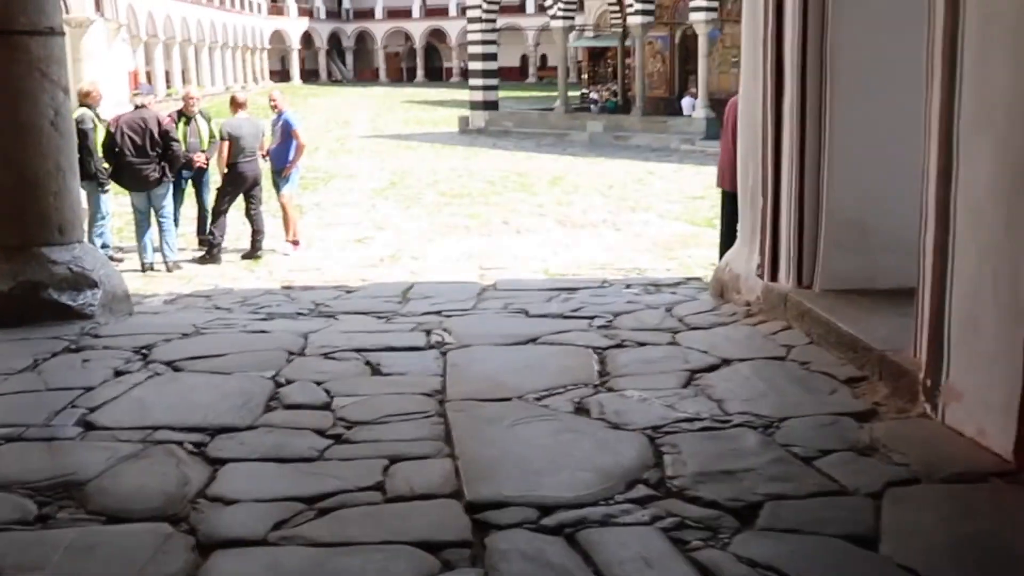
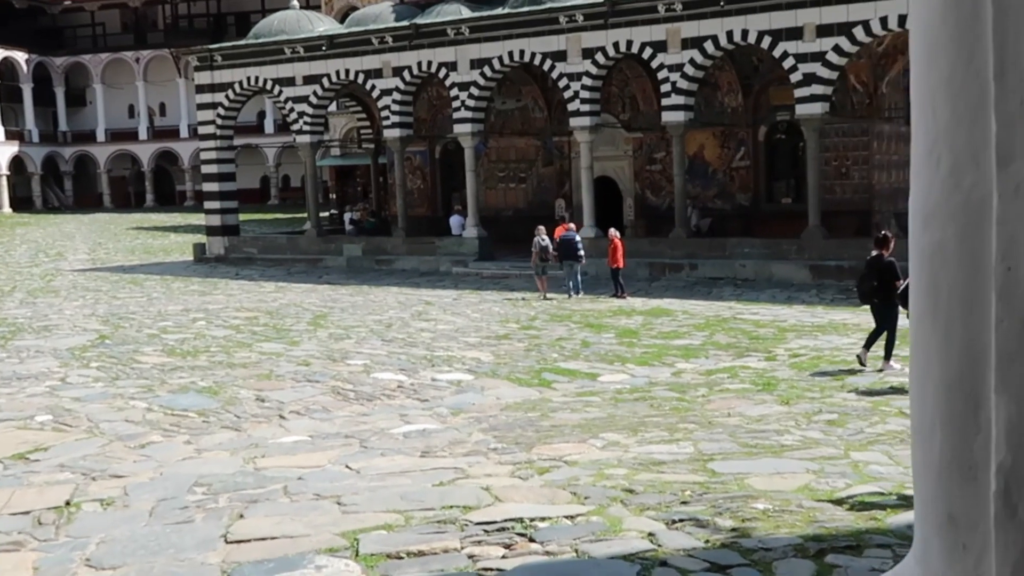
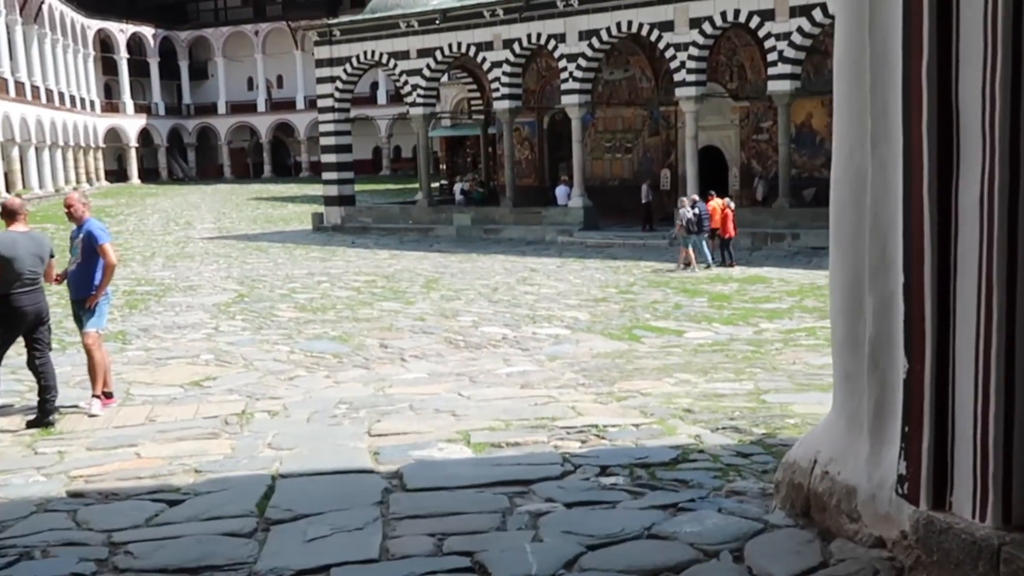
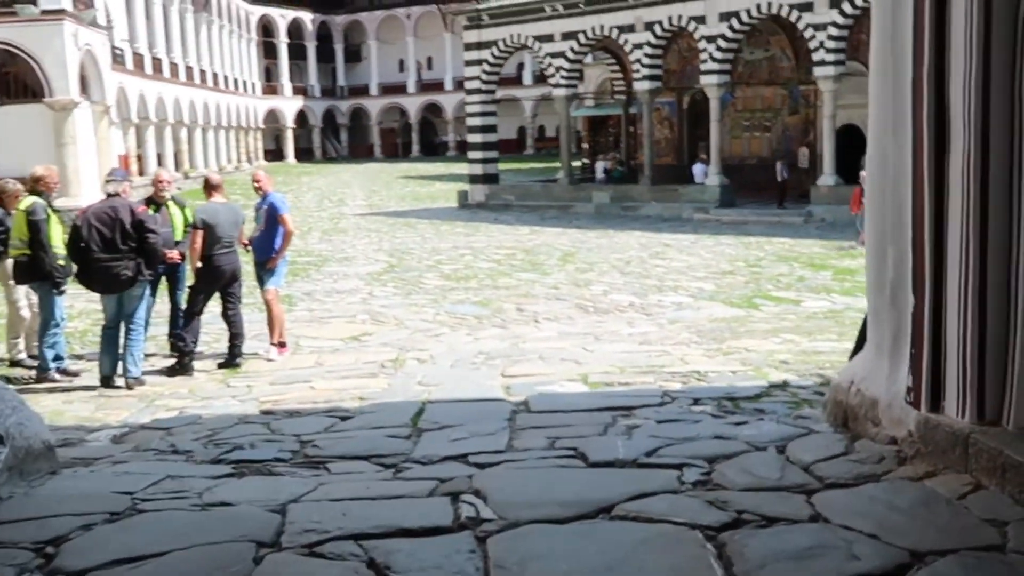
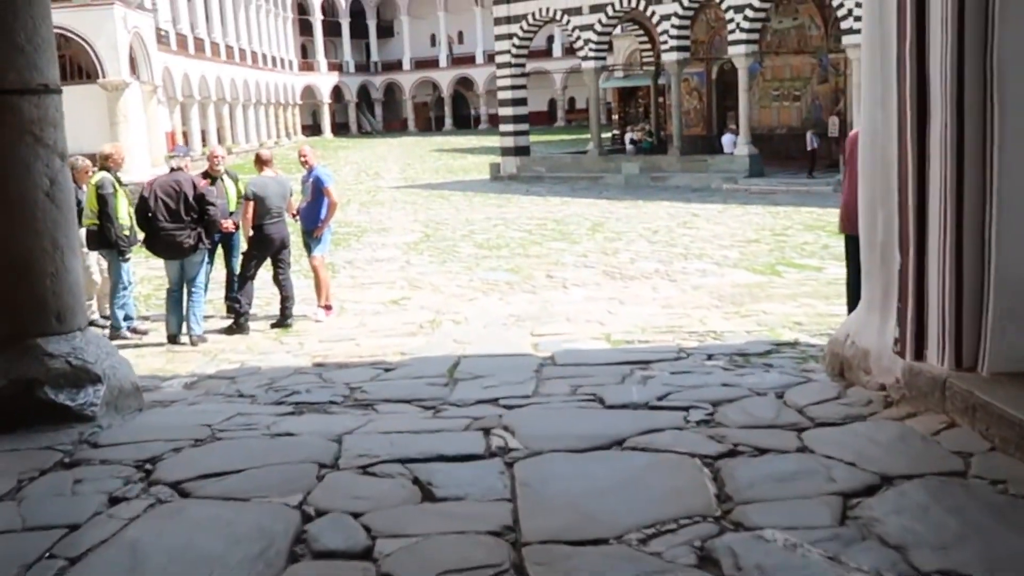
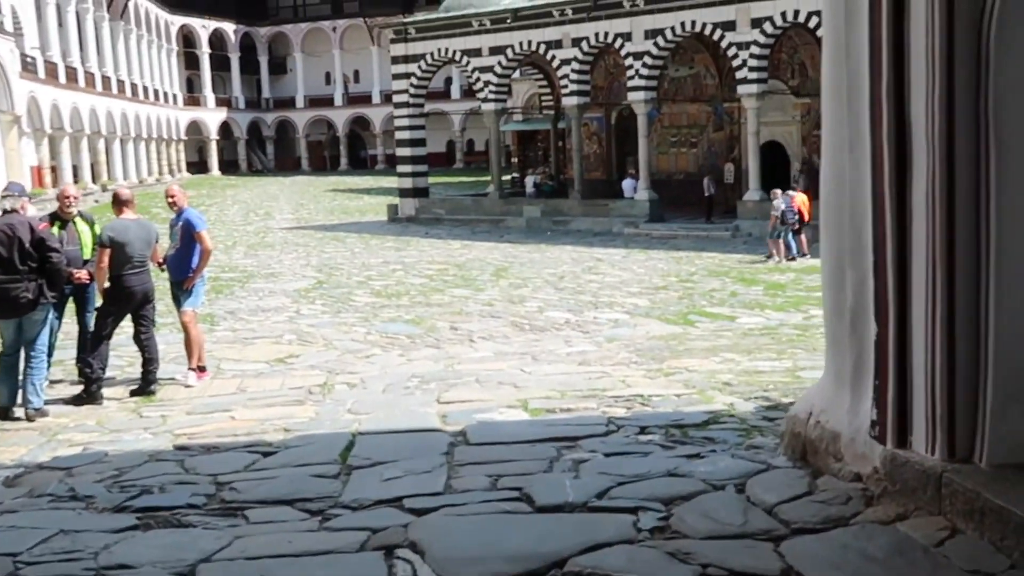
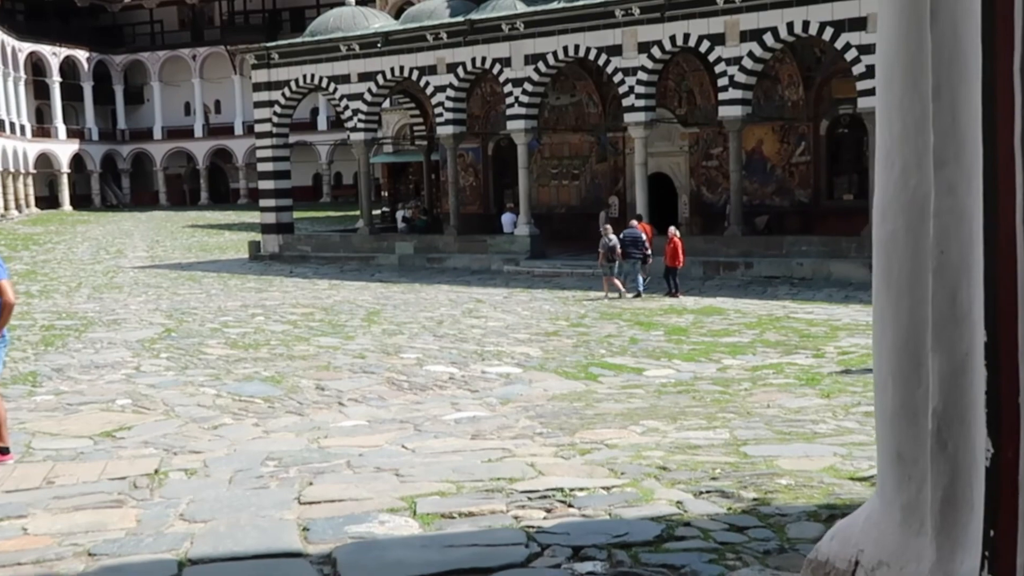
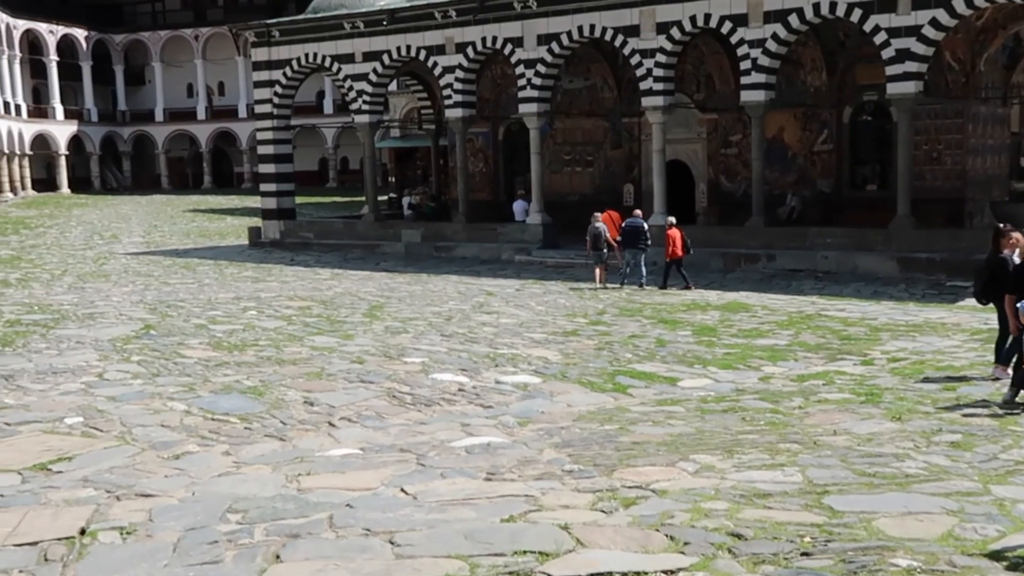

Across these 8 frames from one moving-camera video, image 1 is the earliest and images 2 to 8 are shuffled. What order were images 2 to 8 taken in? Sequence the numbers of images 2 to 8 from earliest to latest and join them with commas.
5, 4, 6, 3, 7, 2, 8
